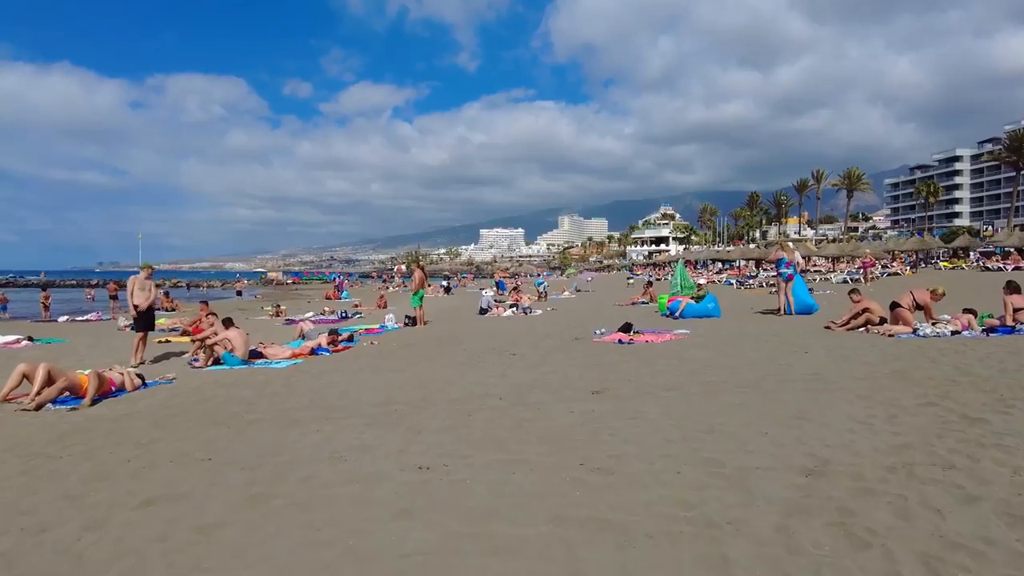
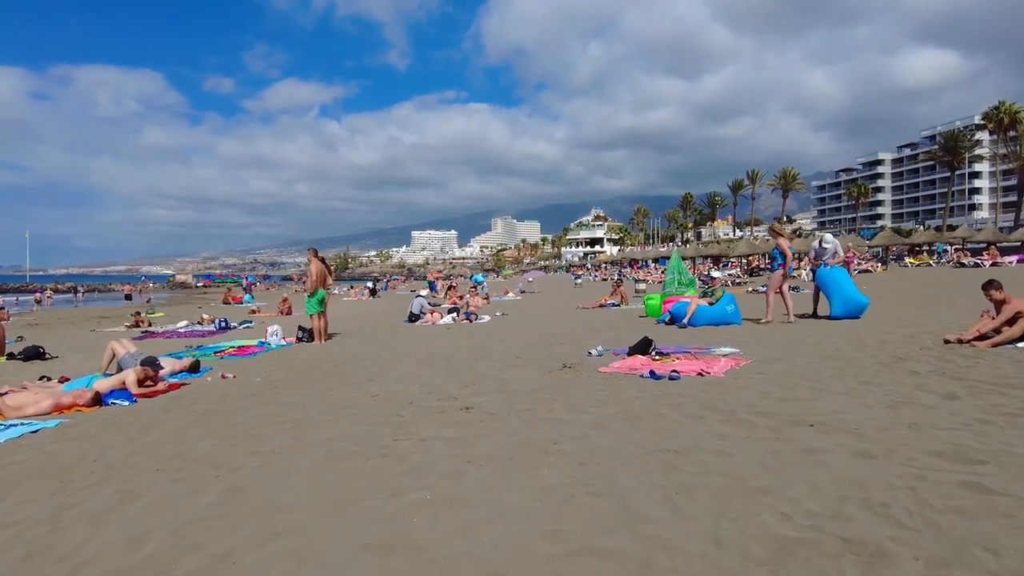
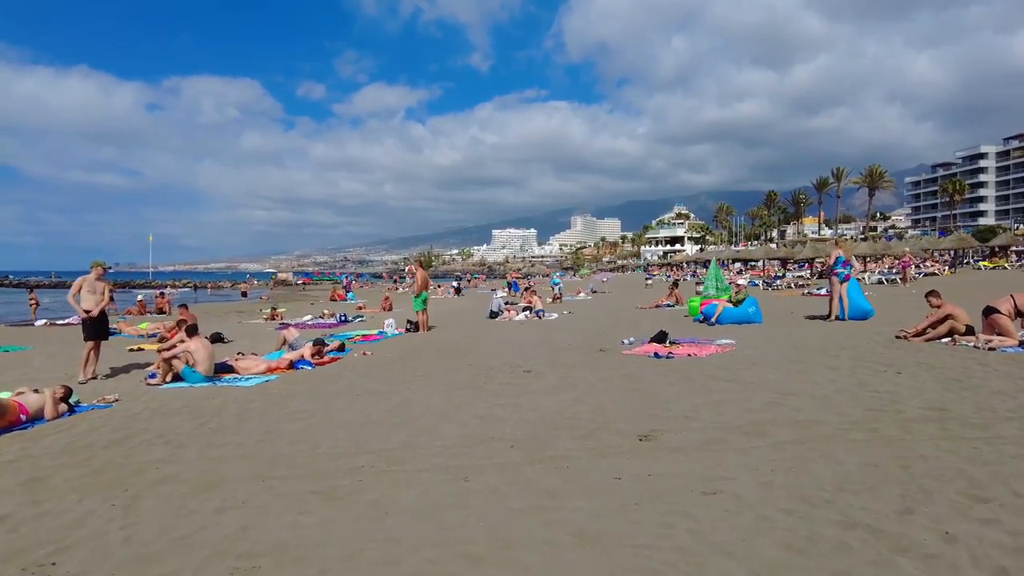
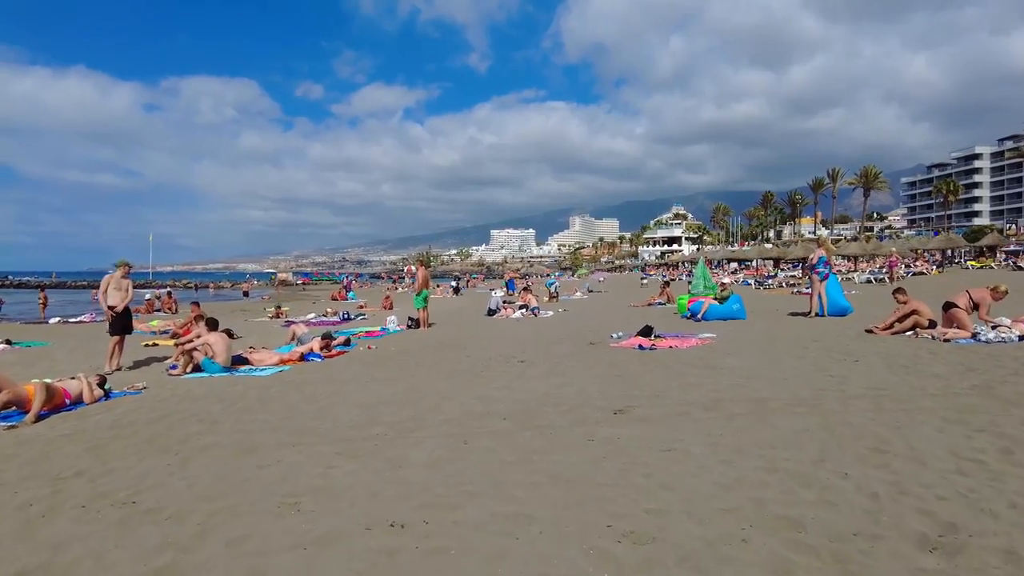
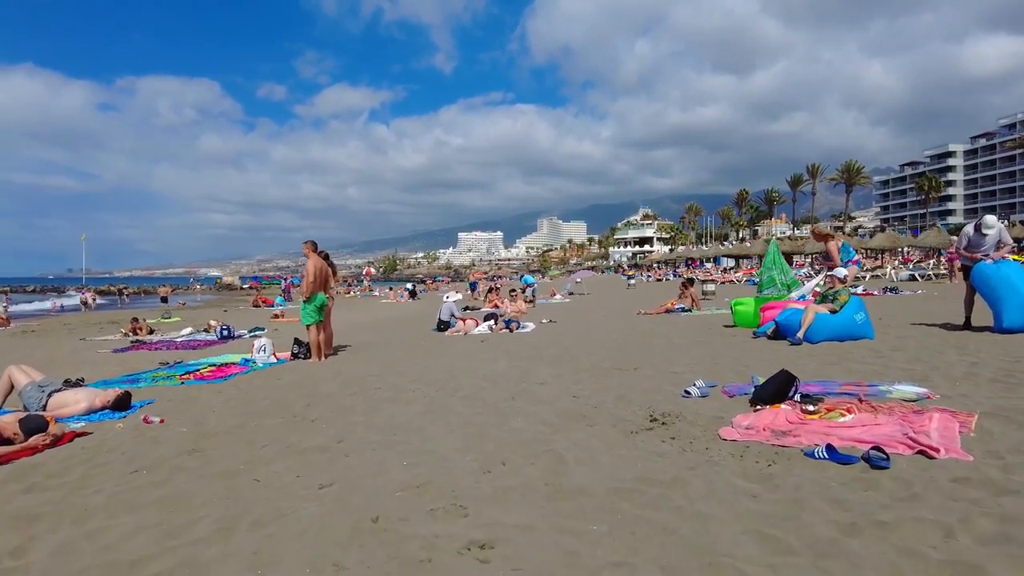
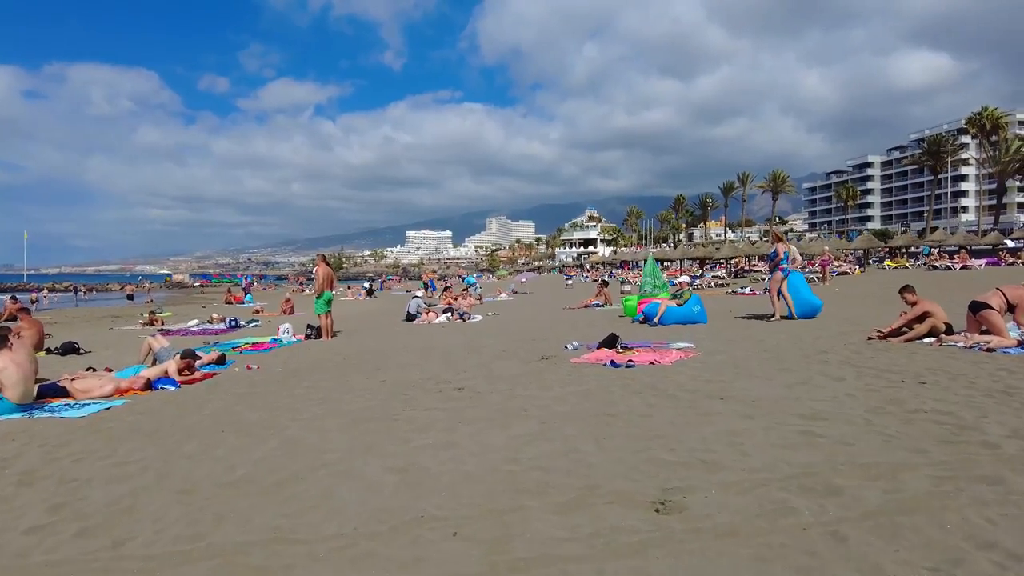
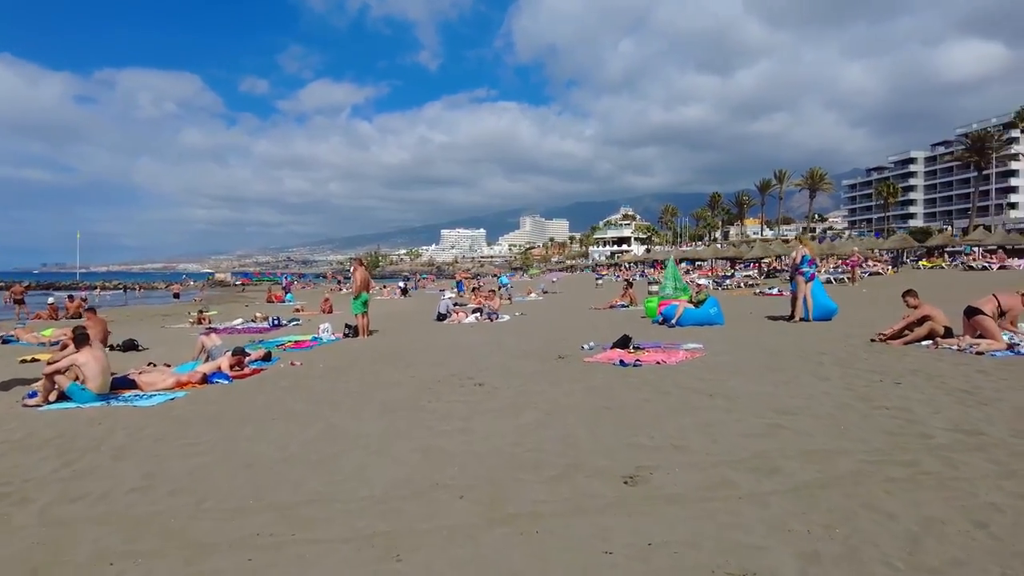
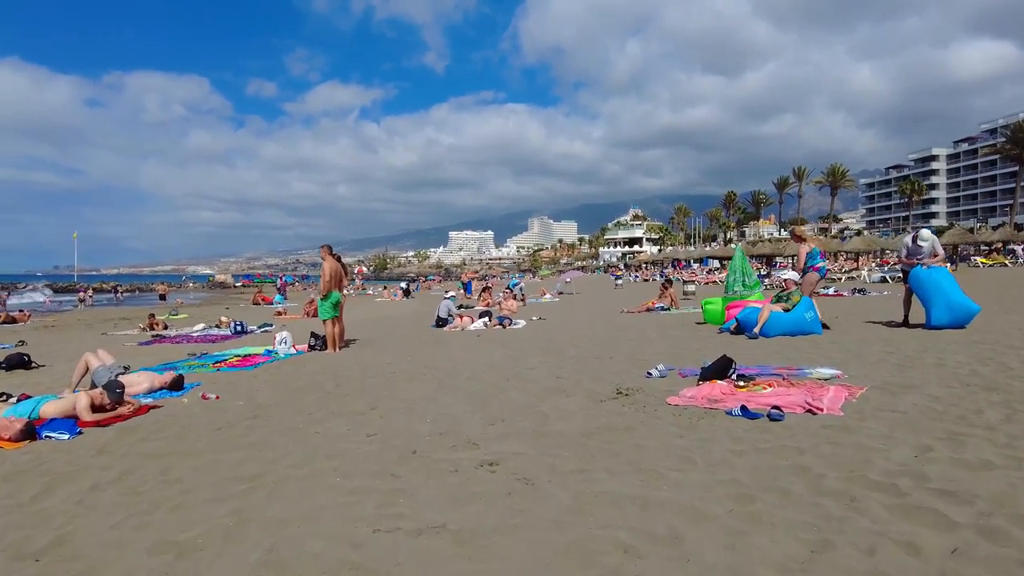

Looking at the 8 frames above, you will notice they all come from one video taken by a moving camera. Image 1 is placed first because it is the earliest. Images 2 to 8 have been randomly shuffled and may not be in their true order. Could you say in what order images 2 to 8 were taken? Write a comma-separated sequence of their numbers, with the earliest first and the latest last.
4, 3, 7, 6, 2, 8, 5
